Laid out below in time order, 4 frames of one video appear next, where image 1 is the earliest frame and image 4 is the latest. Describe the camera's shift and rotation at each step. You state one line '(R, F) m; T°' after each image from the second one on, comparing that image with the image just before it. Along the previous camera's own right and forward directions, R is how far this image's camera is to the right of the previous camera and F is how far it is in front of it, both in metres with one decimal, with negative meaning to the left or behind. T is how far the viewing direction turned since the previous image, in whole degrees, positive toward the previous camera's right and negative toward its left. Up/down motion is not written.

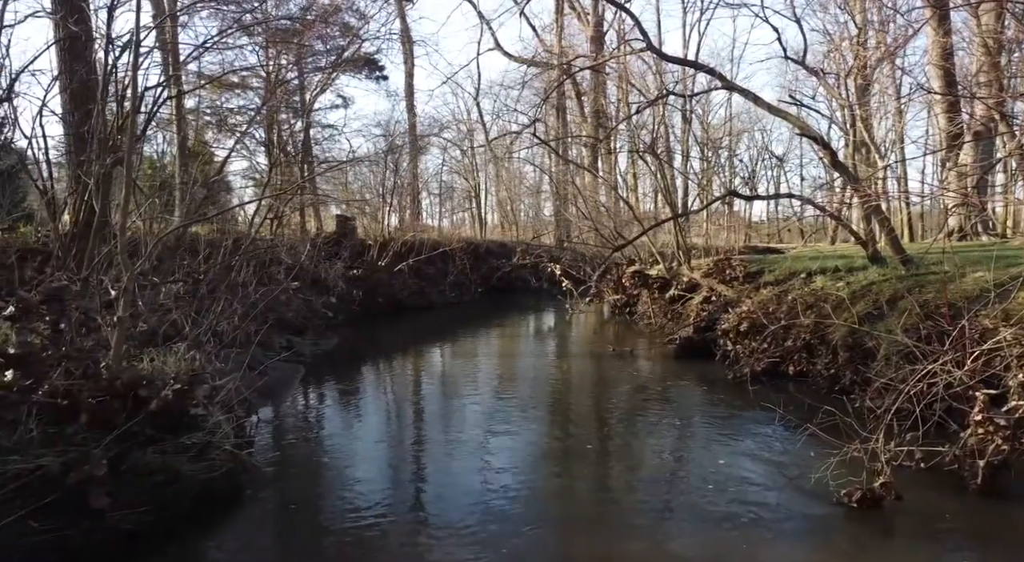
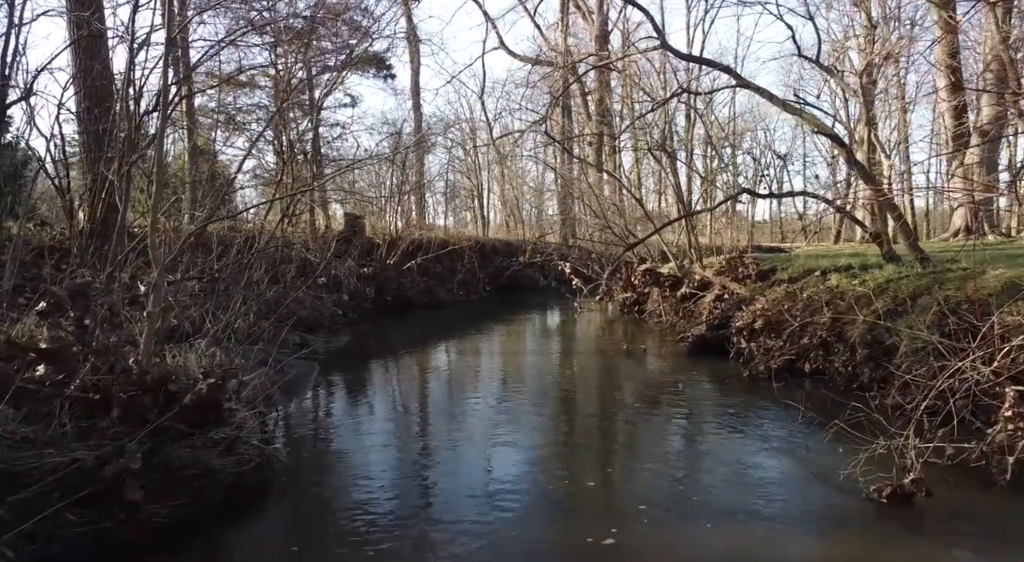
(-0.2, 0.0) m; 0°
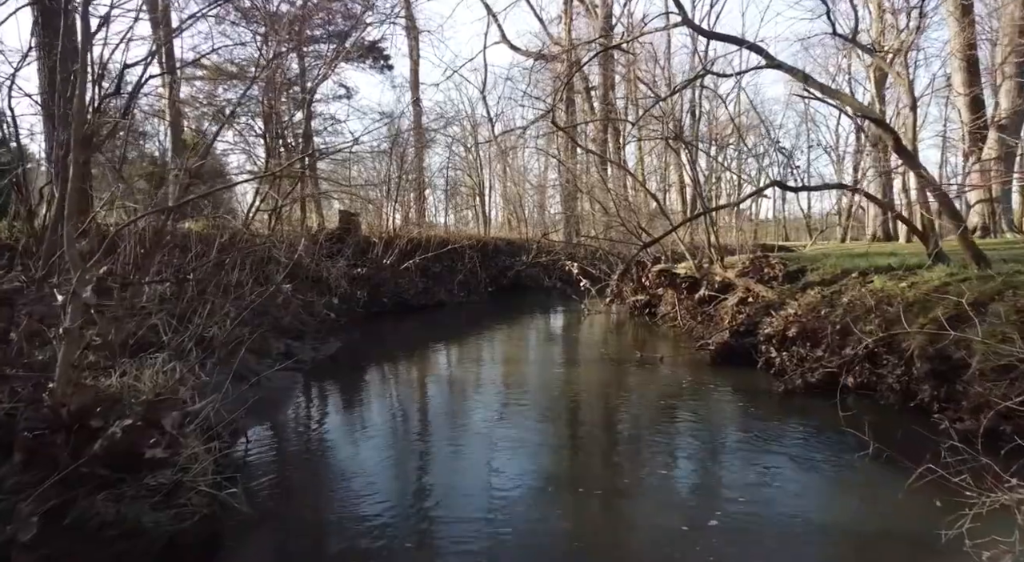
(0.0, +0.9) m; 0°
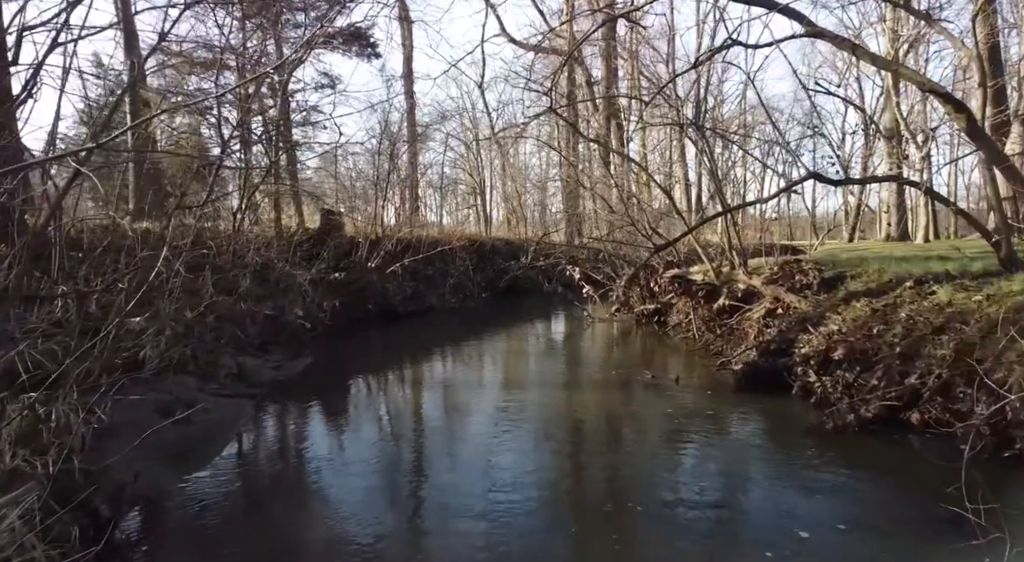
(+0.1, +1.3) m; 0°
